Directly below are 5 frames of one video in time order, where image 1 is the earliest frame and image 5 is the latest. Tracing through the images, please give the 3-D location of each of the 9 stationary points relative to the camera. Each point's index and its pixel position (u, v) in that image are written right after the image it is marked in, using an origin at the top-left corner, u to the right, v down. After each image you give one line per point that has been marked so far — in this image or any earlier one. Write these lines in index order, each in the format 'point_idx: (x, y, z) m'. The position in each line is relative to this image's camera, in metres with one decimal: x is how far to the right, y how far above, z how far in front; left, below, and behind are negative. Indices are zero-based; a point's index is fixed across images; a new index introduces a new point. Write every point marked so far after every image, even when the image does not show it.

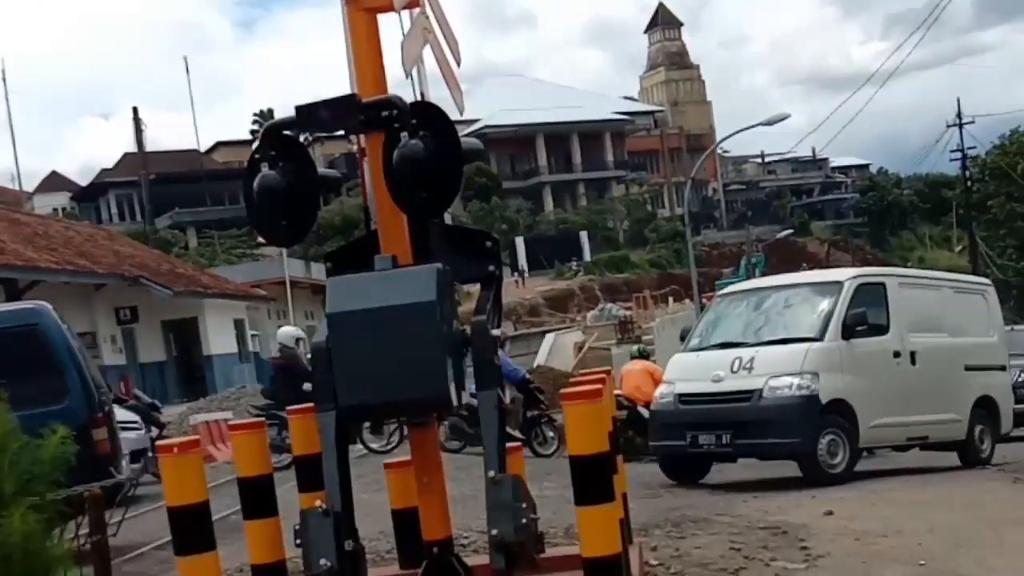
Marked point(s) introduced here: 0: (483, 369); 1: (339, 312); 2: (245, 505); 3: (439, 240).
0: (-0.1, -0.3, +4.4) m
1: (-0.6, -0.1, +4.2) m
2: (-1.1, -0.9, +4.7) m
3: (-0.3, +0.2, +4.7) m
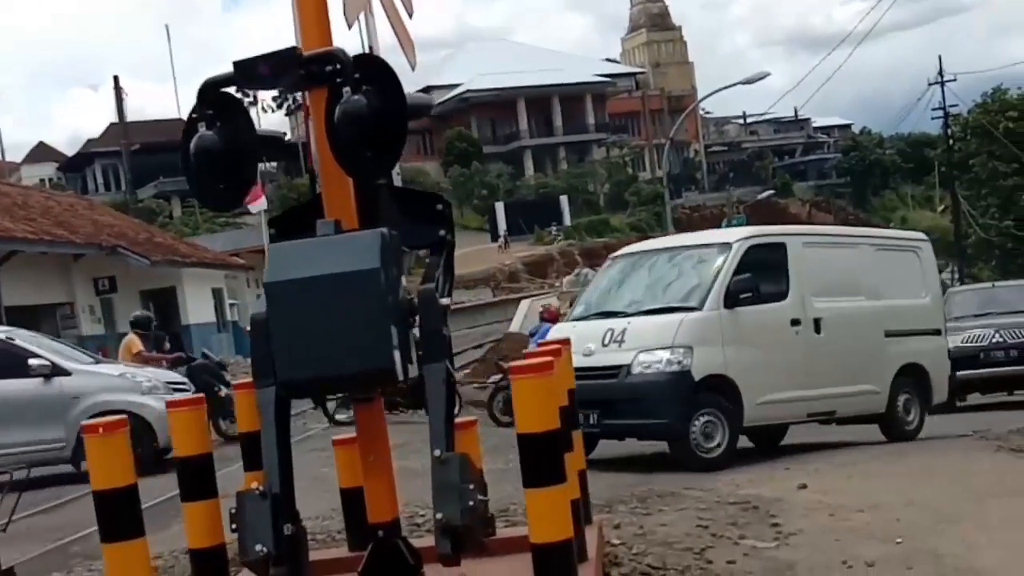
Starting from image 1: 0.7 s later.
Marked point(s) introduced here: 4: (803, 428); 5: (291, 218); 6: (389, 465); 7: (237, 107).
0: (-0.3, -0.2, +4.1) m
1: (-0.8, 0.0, +4.0) m
2: (-1.3, -0.8, +4.5) m
3: (-0.5, +0.3, +4.4) m
4: (+3.7, -1.8, +15.1) m
5: (-0.9, +0.3, +4.5) m
6: (-0.4, -0.6, +4.3) m
7: (-1.1, +0.7, +4.5) m
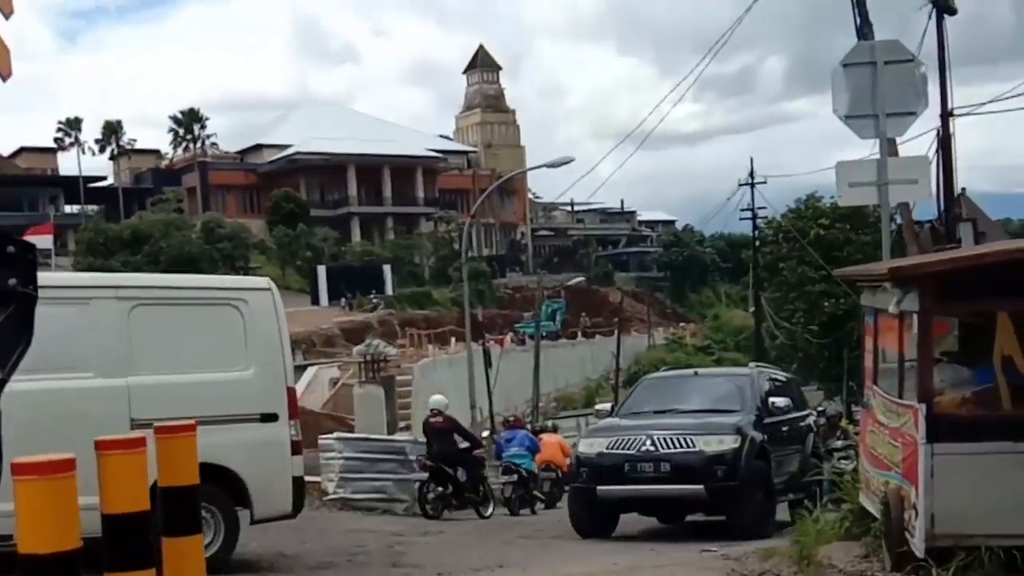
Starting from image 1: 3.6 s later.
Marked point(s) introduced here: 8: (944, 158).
0: (-1.7, -0.4, +3.7) m
1: (-2.2, -0.1, +3.4) m
2: (-2.8, -0.9, +3.9) m
3: (-1.9, +0.1, +3.9) m
4: (+0.7, -3.0, +14.9) m
5: (-2.3, +0.1, +3.9) m
6: (-1.9, -0.8, +3.8) m
7: (-2.5, +0.5, +4.0) m
8: (+6.3, +1.8, +17.2) m
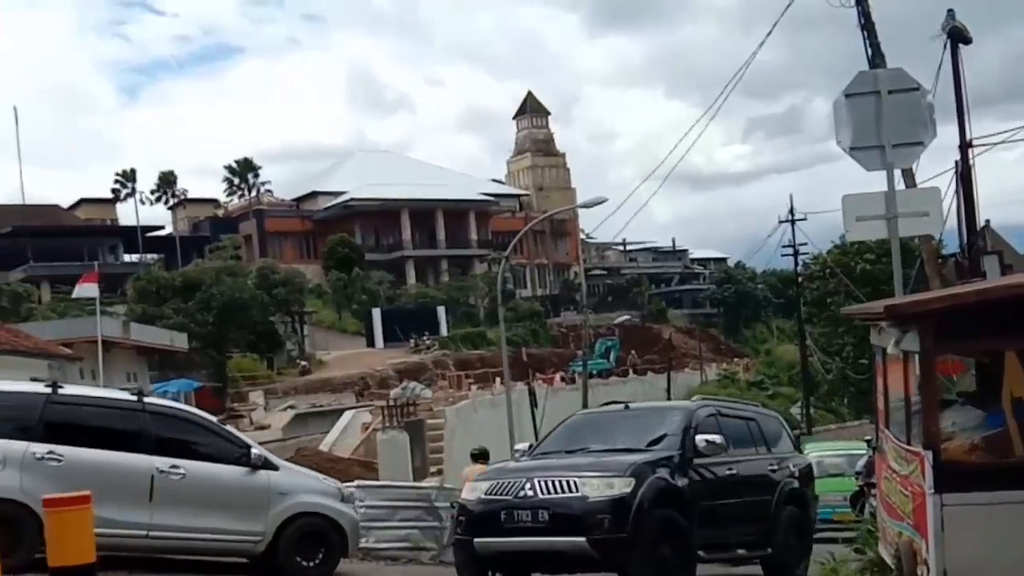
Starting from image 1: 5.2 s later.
0: (-2.2, -0.6, +3.9) m
1: (-2.7, -0.3, +3.7) m
2: (-3.2, -1.1, +4.1) m
3: (-2.3, -0.1, +4.2) m
4: (+1.0, -3.5, +14.8) m
5: (-2.7, -0.1, +4.2) m
6: (-2.4, -1.0, +4.0) m
7: (-2.9, +0.3, +4.3) m
8: (+6.7, +1.3, +17.0) m
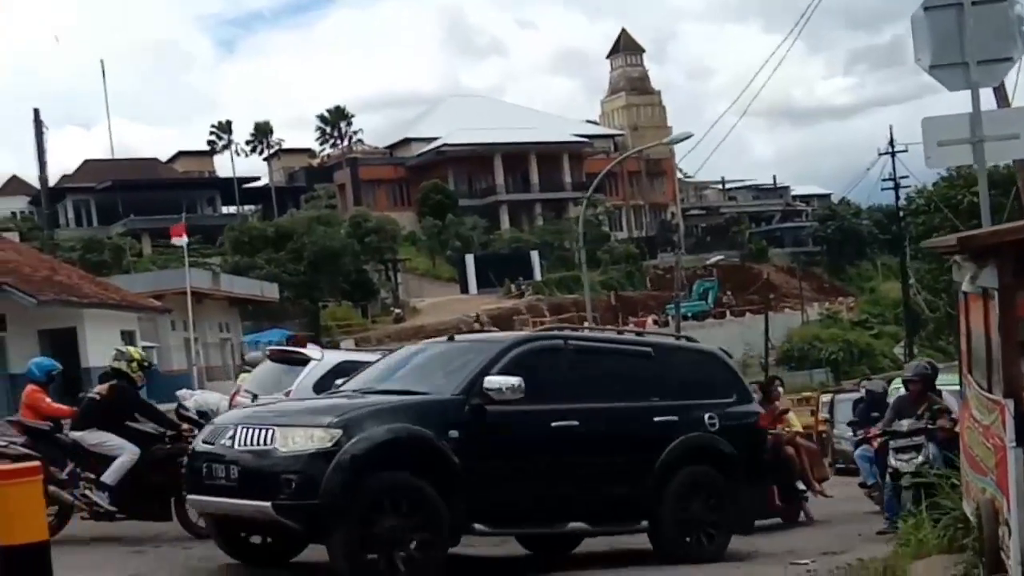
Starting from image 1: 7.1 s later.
0: (-2.2, -0.4, +3.6) m
1: (-2.7, -0.2, +3.4) m
2: (-3.2, -0.9, +4.0) m
3: (-2.4, +0.1, +3.9) m
4: (+2.1, -2.7, +14.3) m
5: (-2.7, +0.1, +3.9) m
6: (-2.4, -0.9, +3.7) m
7: (-2.9, +0.5, +4.0) m
8: (+7.8, +2.3, +15.7) m
